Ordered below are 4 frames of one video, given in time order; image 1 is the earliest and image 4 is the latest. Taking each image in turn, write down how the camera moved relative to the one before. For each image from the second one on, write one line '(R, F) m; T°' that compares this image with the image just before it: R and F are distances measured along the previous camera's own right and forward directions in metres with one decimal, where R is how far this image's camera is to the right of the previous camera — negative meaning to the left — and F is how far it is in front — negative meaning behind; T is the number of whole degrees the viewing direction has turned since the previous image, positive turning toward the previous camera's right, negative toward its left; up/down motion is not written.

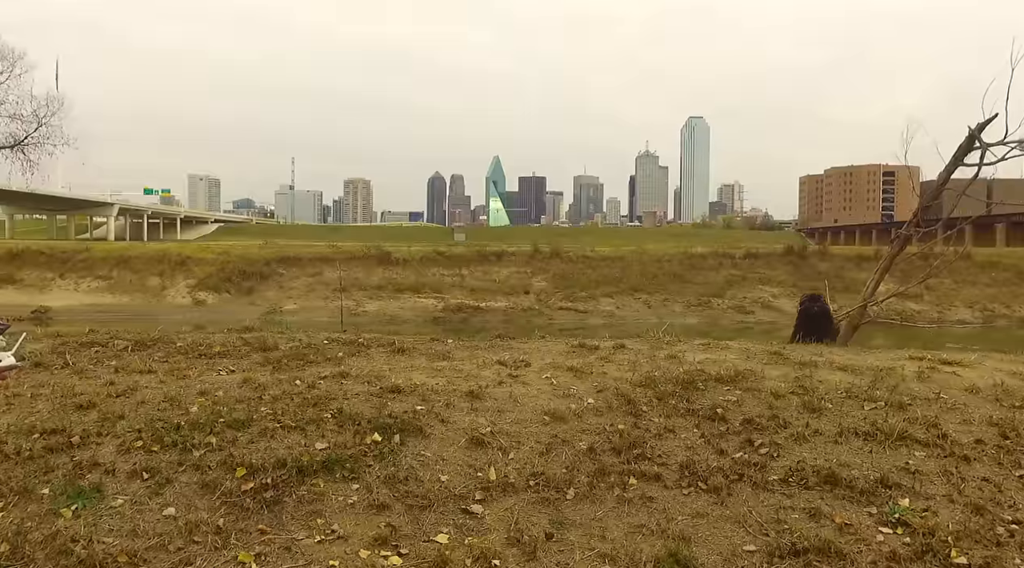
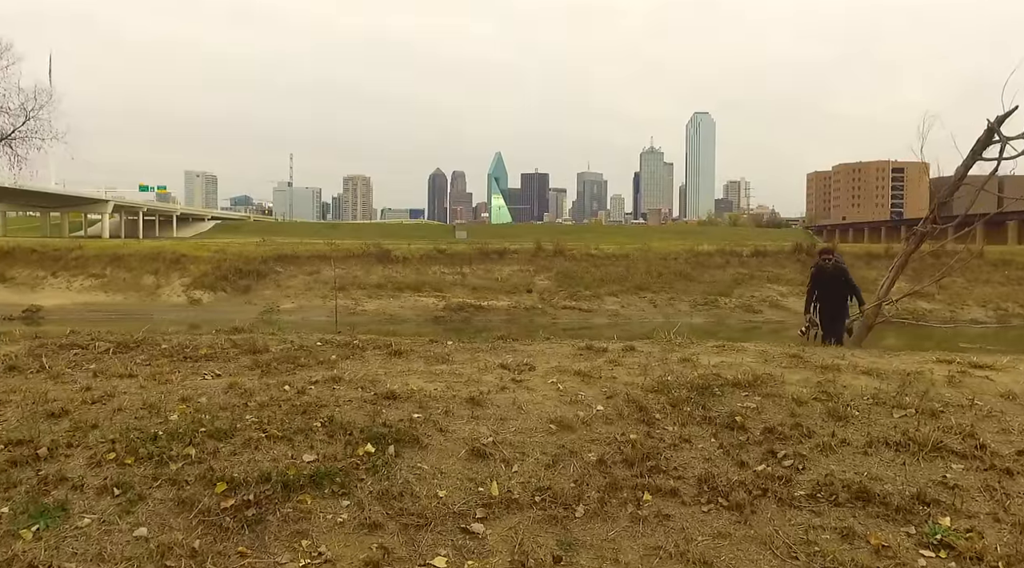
(0.0, +0.5) m; 0°
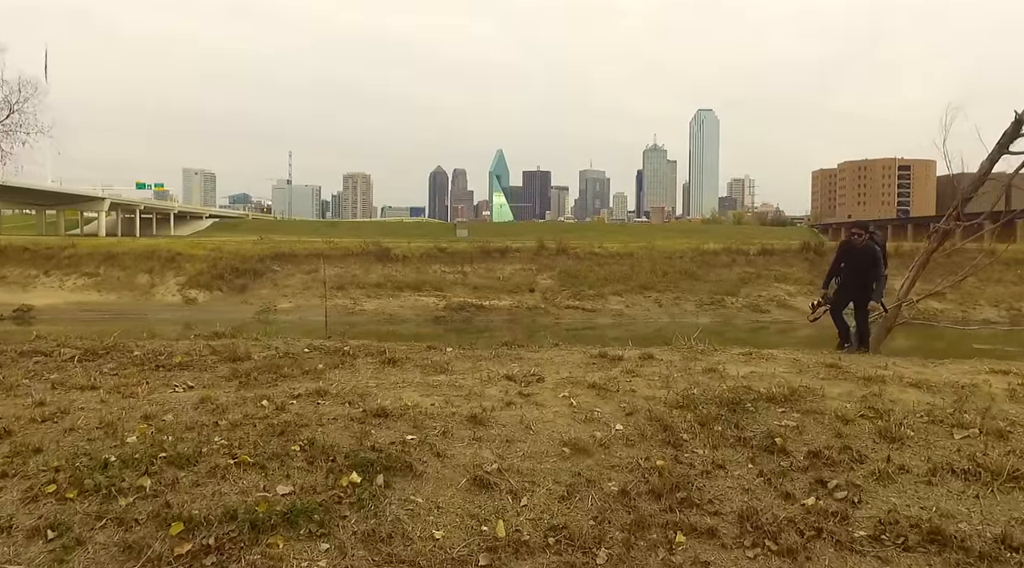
(0.0, +0.8) m; 0°
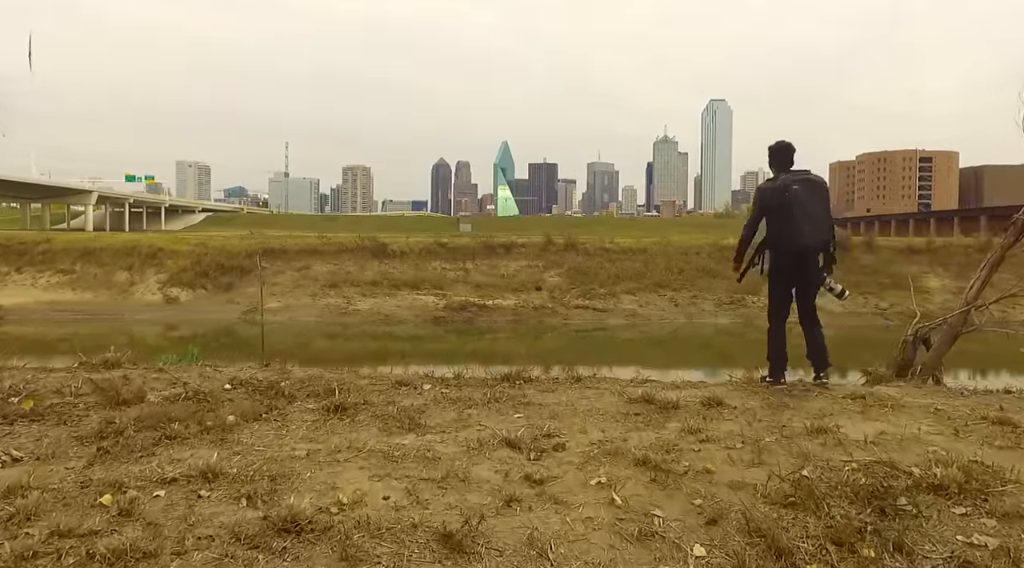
(0.0, +2.4) m; 0°
